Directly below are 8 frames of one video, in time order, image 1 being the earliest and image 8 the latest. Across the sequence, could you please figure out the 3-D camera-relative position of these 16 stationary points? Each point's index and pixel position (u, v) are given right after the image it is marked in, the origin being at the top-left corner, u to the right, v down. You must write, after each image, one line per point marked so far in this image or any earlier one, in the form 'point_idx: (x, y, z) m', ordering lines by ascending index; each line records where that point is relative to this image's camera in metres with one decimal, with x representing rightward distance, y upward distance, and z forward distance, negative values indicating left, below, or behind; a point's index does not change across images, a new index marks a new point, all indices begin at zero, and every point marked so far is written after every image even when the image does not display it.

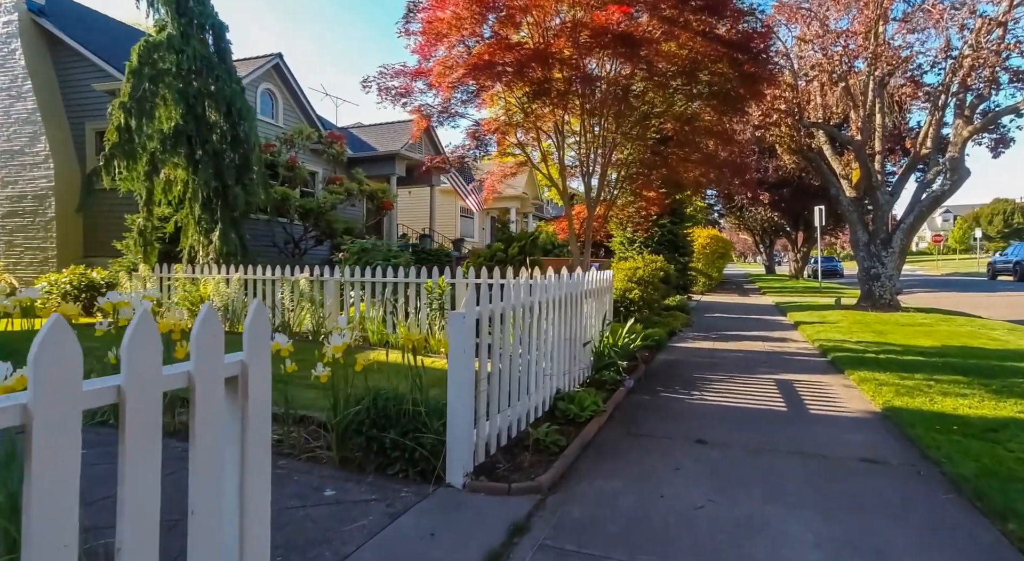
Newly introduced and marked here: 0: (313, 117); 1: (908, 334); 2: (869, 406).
0: (-5.5, +4.5, +18.8) m
1: (+6.2, -0.8, +10.7) m
2: (+3.1, -1.1, +5.9) m
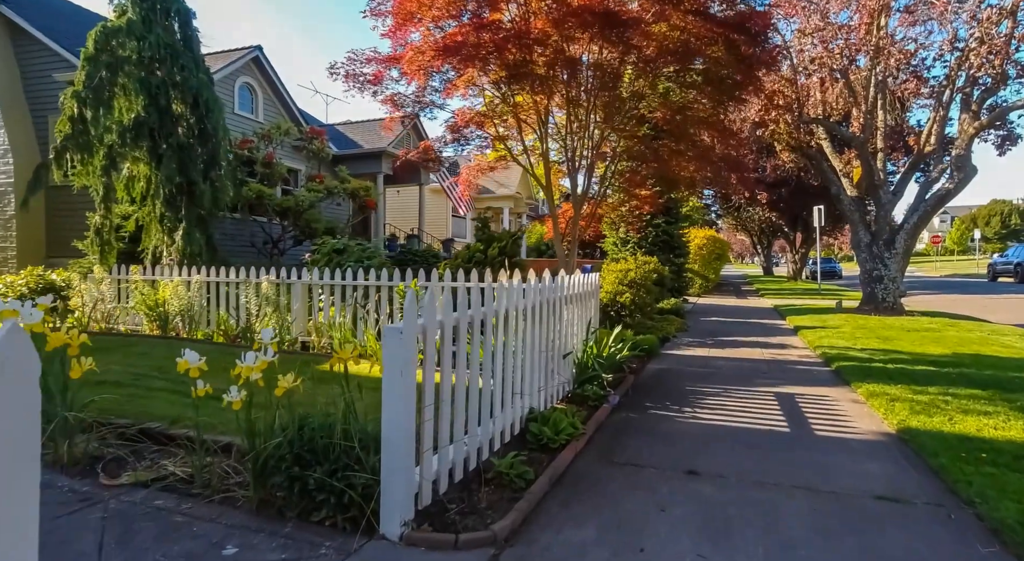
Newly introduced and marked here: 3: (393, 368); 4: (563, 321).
0: (-5.8, +4.5, +18.2) m
1: (+5.9, -0.9, +10.1) m
2: (+2.8, -1.1, +5.2) m
3: (-0.5, -0.4, +3.0) m
4: (+0.5, -0.4, +6.0) m
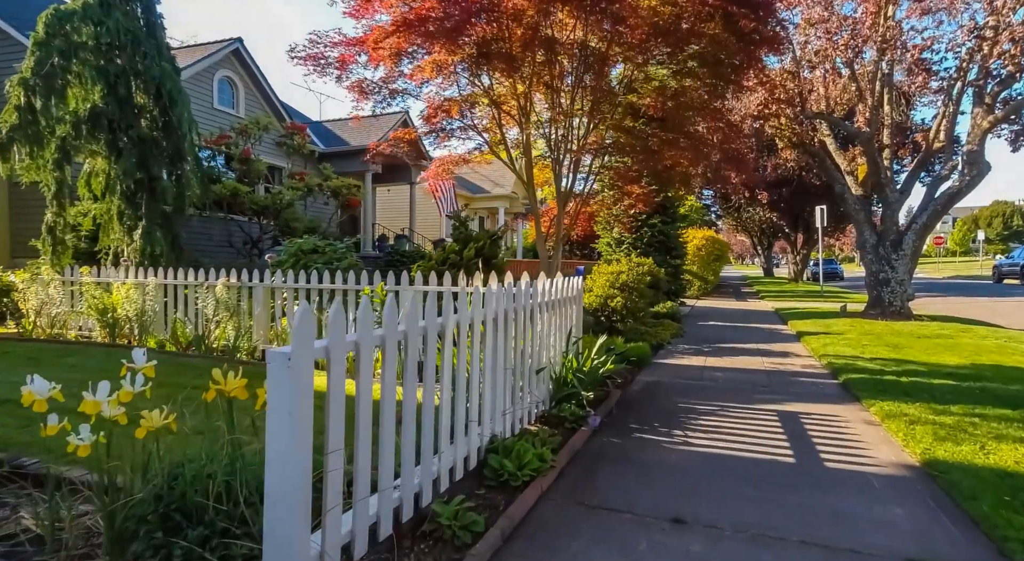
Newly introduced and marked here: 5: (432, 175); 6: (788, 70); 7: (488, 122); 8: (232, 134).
0: (-6.0, +4.4, +17.5) m
1: (+5.7, -0.9, +9.4) m
2: (+2.6, -1.1, +4.5) m
3: (-0.8, -0.4, +2.3) m
4: (+0.2, -0.4, +5.3) m
5: (-1.2, +1.4, +8.7) m
6: (+5.7, +4.4, +14.2) m
7: (-0.3, +1.9, +8.1) m
8: (-5.9, +3.1, +14.5) m
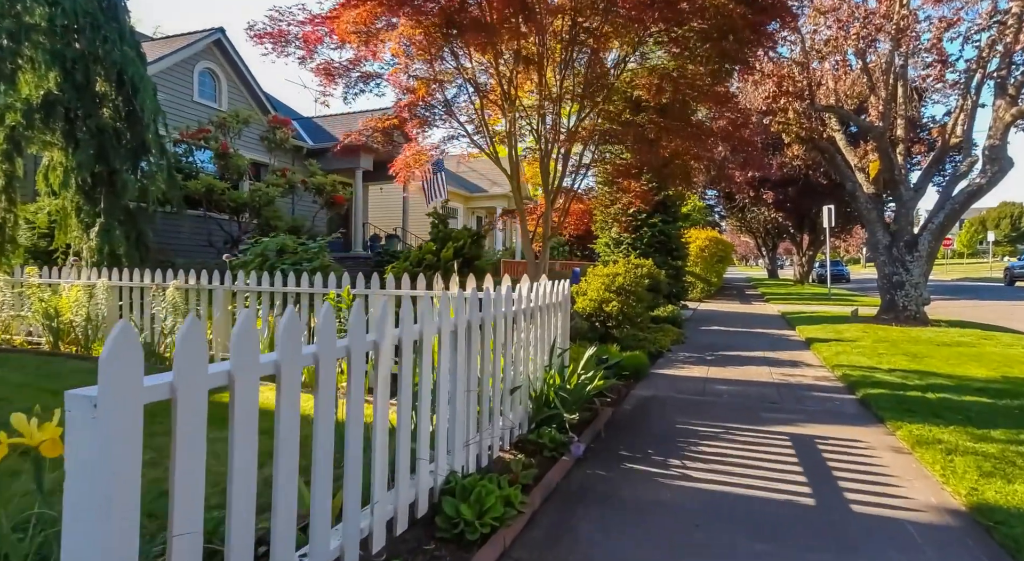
0: (-6.1, +4.4, +16.8) m
1: (+5.5, -1.0, +8.6) m
2: (+2.4, -1.2, +3.8) m
3: (-1.0, -0.4, +1.6) m
4: (0.0, -0.4, +4.6) m
5: (-1.3, +1.3, +8.0) m
6: (+5.6, +4.3, +13.4) m
7: (-0.4, +1.8, +7.4) m
8: (-6.1, +3.1, +13.8) m
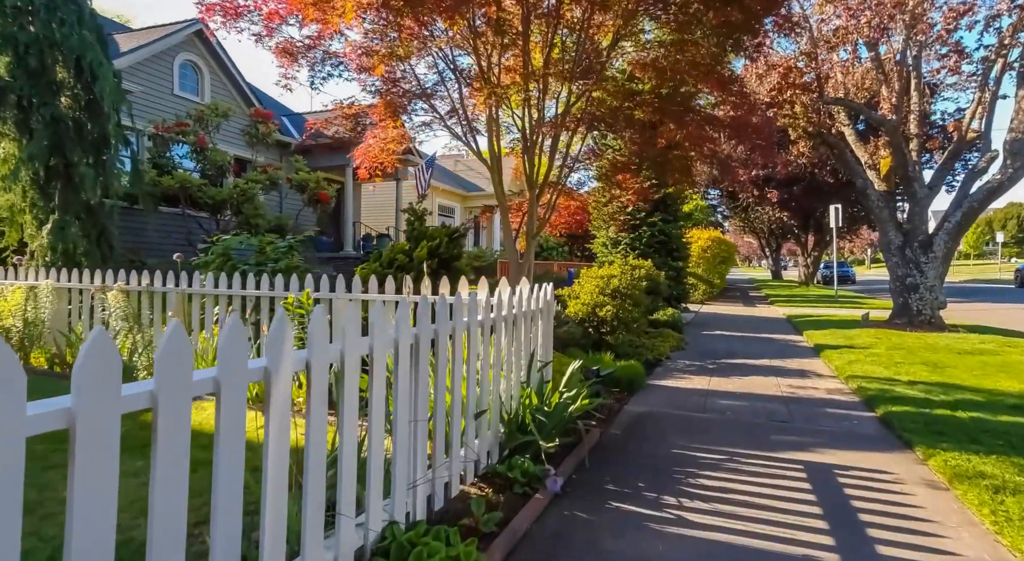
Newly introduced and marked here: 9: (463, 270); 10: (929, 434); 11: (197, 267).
0: (-6.3, +4.4, +16.1) m
1: (+5.3, -1.0, +7.9) m
2: (+2.2, -1.2, +3.1) m
3: (-1.2, -0.5, +0.9) m
4: (-0.2, -0.4, +3.9) m
5: (-1.5, +1.3, +7.3) m
6: (+5.5, +4.3, +12.7) m
7: (-0.6, +1.8, +6.7) m
8: (-6.2, +3.0, +13.2) m
9: (-0.5, +0.1, +6.5) m
10: (+3.0, -1.1, +4.9) m
11: (-3.4, +0.1, +7.5) m
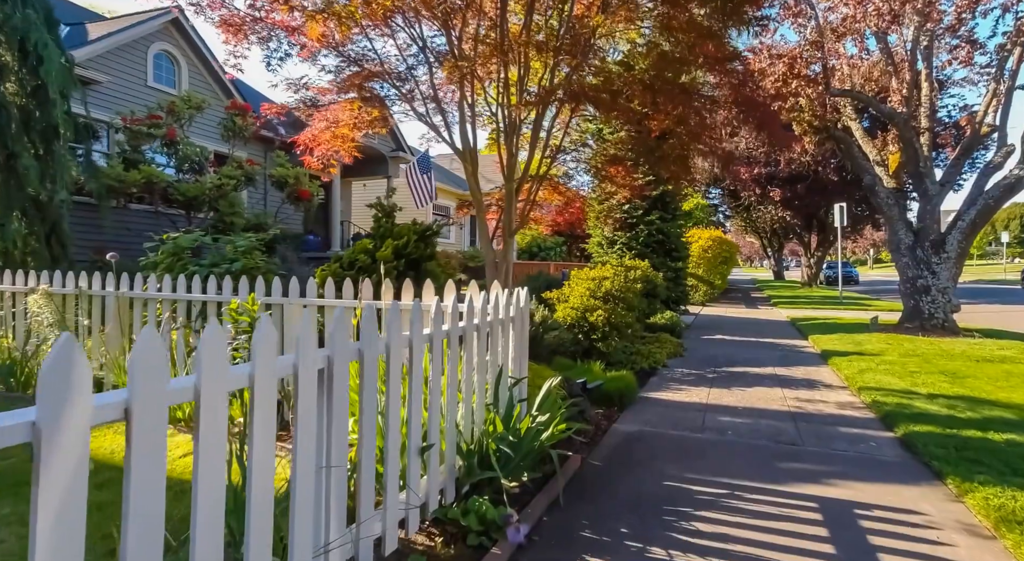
0: (-6.4, +4.4, +15.5) m
1: (+5.1, -1.0, +7.2) m
2: (+2.0, -1.2, +2.4) m
3: (-1.4, -0.5, +0.2) m
4: (-0.4, -0.5, +3.2) m
5: (-1.7, +1.3, +6.6) m
6: (+5.3, +4.3, +12.1) m
7: (-0.8, +1.8, +6.0) m
8: (-6.4, +3.0, +12.5) m
9: (-0.7, +0.1, +5.9) m
10: (+2.8, -1.1, +4.2) m
11: (-3.7, +0.1, +6.8) m
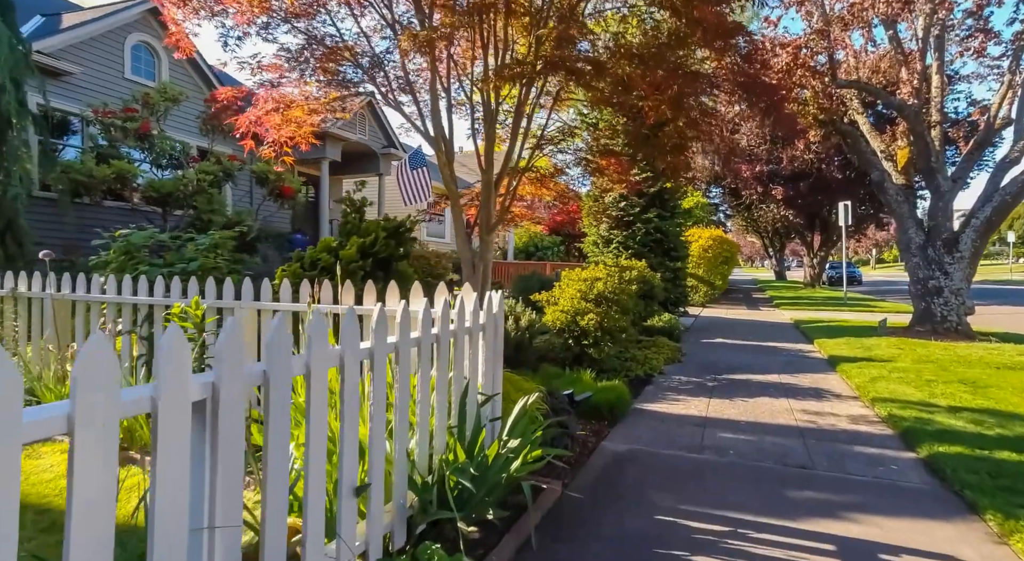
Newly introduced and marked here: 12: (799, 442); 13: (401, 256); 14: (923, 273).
0: (-6.6, +4.4, +14.9) m
1: (+5.0, -1.0, +6.7) m
2: (+1.8, -1.2, +1.9) m
3: (-1.6, -0.5, -0.3) m
4: (-0.5, -0.5, +2.7) m
5: (-1.9, +1.3, +6.1) m
6: (+5.1, +4.3, +11.5) m
7: (-1.0, +1.8, +5.5) m
8: (-6.6, +3.0, +12.0) m
9: (-0.8, +0.1, +5.3) m
10: (+2.6, -1.1, +3.6) m
11: (-3.8, +0.1, +6.3) m
12: (+2.1, -1.2, +5.0) m
13: (-0.9, +0.2, +5.4) m
14: (+7.0, +0.1, +11.7) m
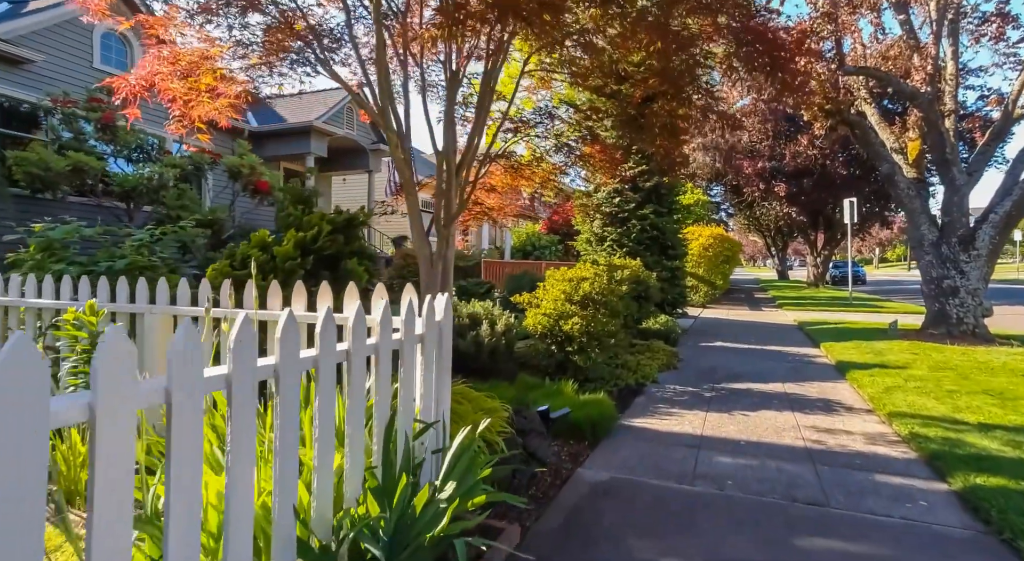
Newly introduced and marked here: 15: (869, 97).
0: (-6.8, +4.4, +14.2) m
1: (+4.7, -1.0, +6.0) m
2: (+1.6, -1.2, +1.1) m
3: (-1.8, -0.5, -1.0) m
4: (-0.8, -0.5, +2.0) m
5: (-2.1, +1.3, +5.4) m
6: (+4.9, +4.3, +10.8) m
7: (-1.2, +1.8, +4.8) m
8: (-6.8, +3.0, +11.3) m
9: (-1.1, +0.1, +4.6) m
10: (+2.3, -1.1, +2.9) m
11: (-4.0, +0.1, +5.6) m
12: (+1.9, -1.2, +4.3) m
13: (-1.1, +0.2, +4.7) m
14: (+6.8, +0.1, +11.0) m
15: (+6.3, +3.3, +12.1) m
